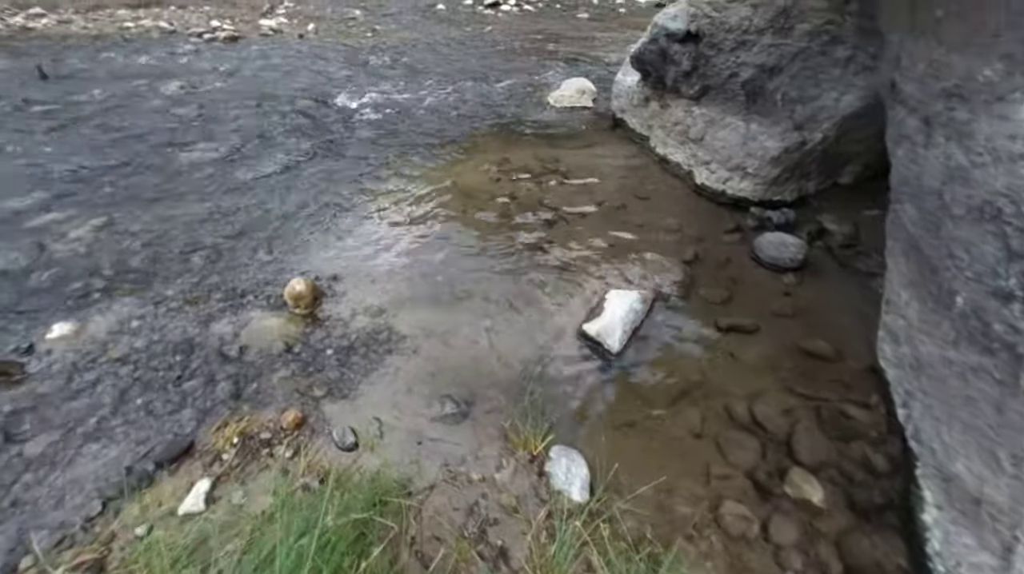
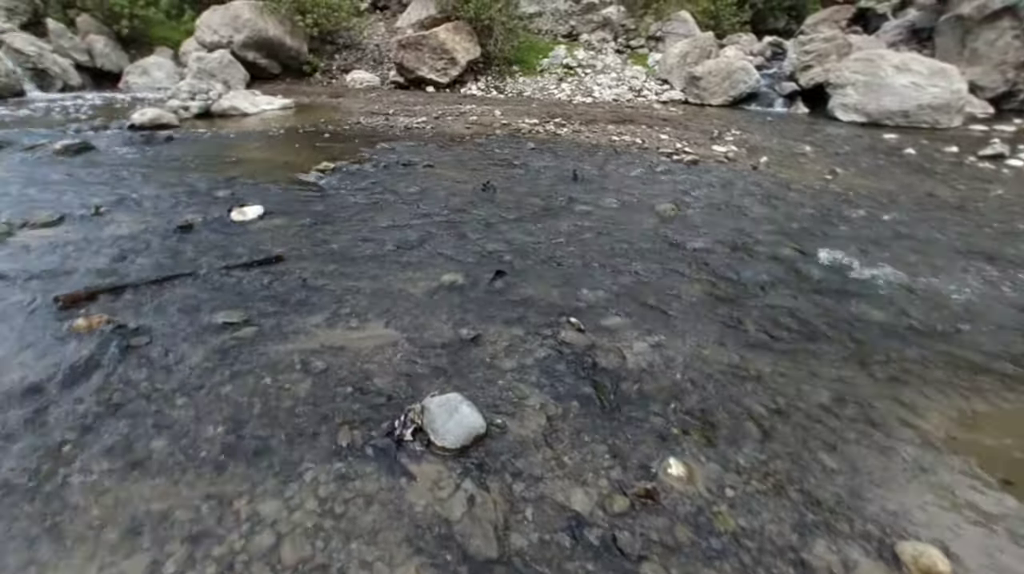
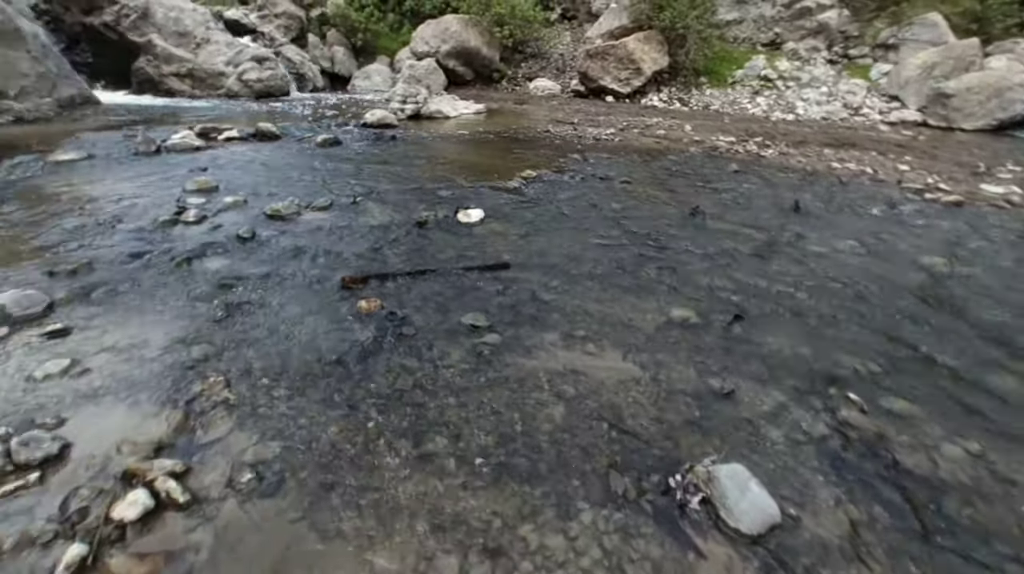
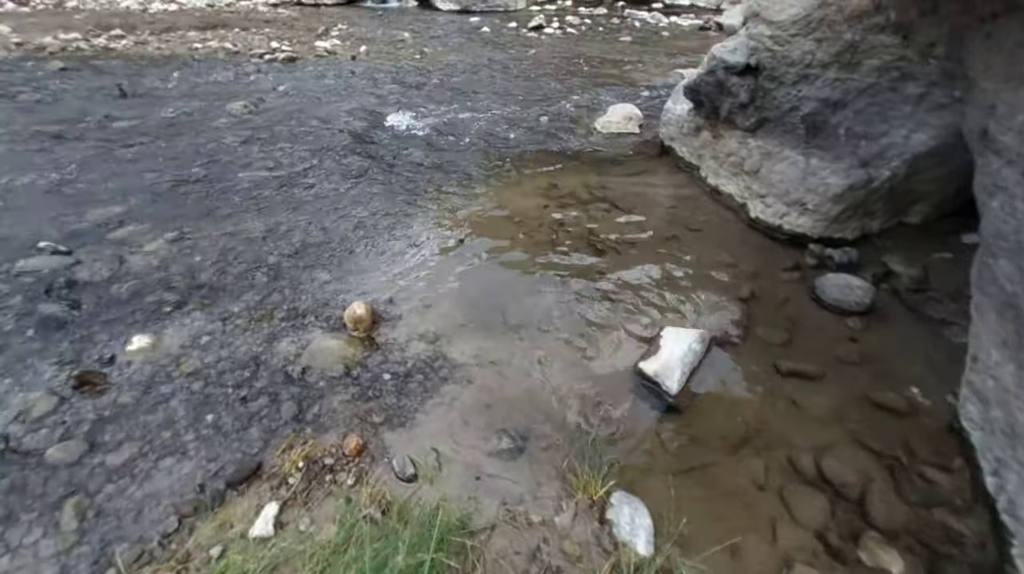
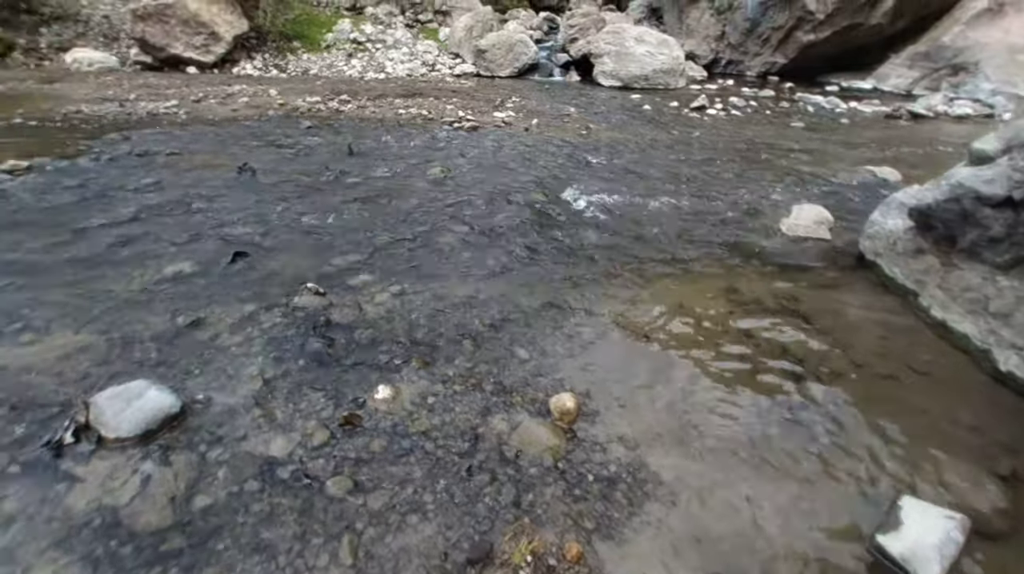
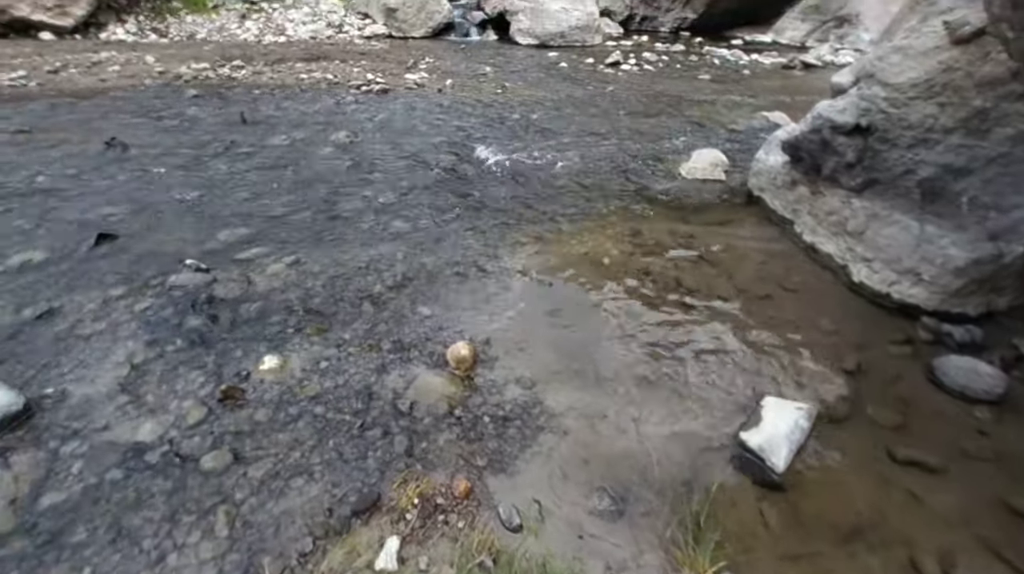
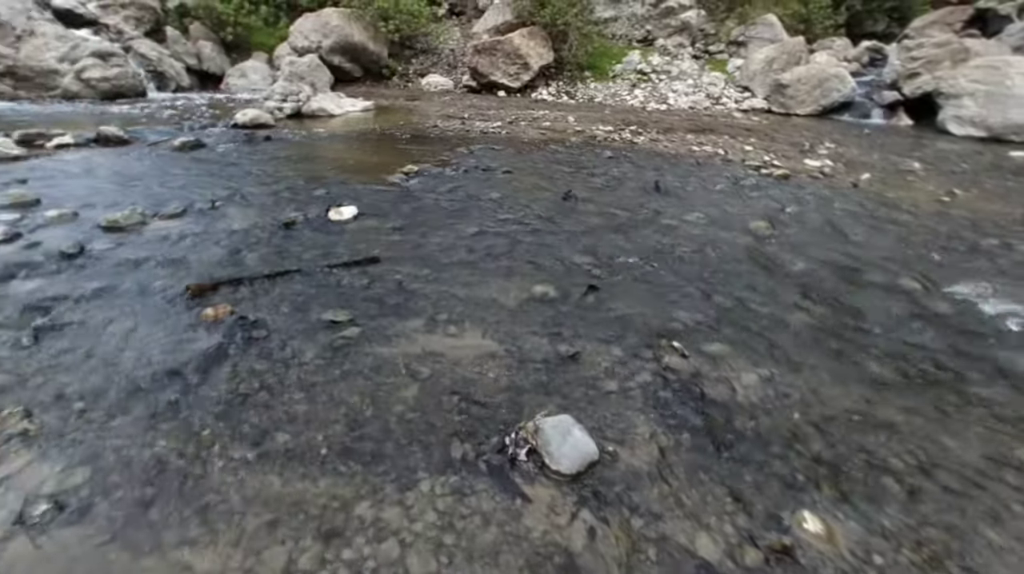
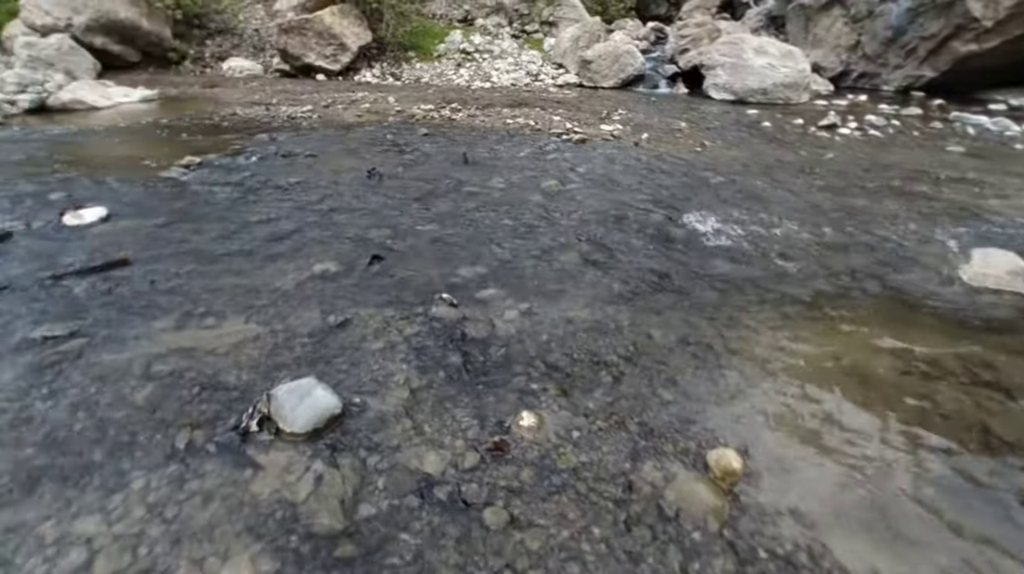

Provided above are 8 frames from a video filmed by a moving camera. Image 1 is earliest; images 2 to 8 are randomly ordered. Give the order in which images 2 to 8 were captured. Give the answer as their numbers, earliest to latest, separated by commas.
4, 6, 5, 8, 2, 7, 3
